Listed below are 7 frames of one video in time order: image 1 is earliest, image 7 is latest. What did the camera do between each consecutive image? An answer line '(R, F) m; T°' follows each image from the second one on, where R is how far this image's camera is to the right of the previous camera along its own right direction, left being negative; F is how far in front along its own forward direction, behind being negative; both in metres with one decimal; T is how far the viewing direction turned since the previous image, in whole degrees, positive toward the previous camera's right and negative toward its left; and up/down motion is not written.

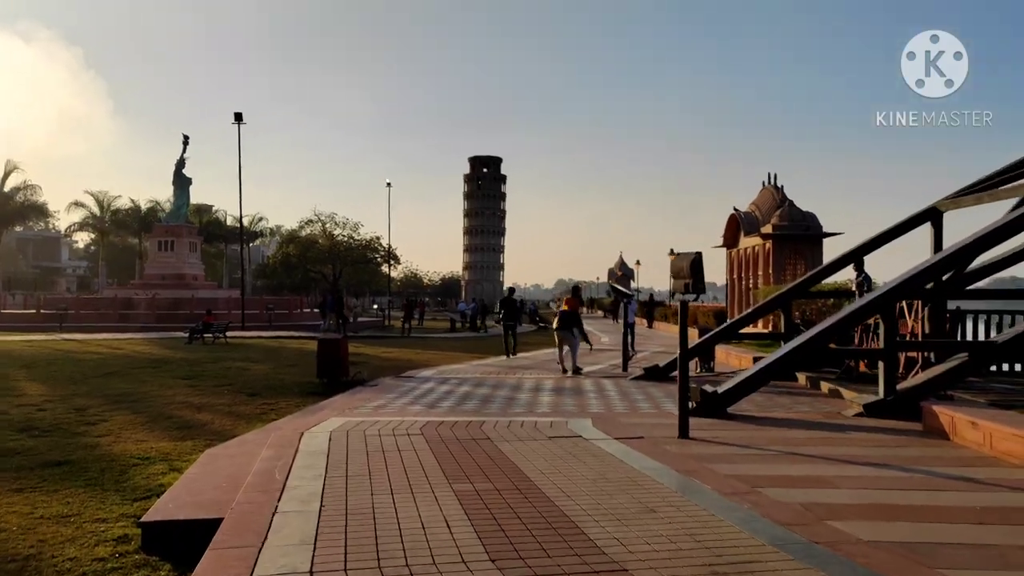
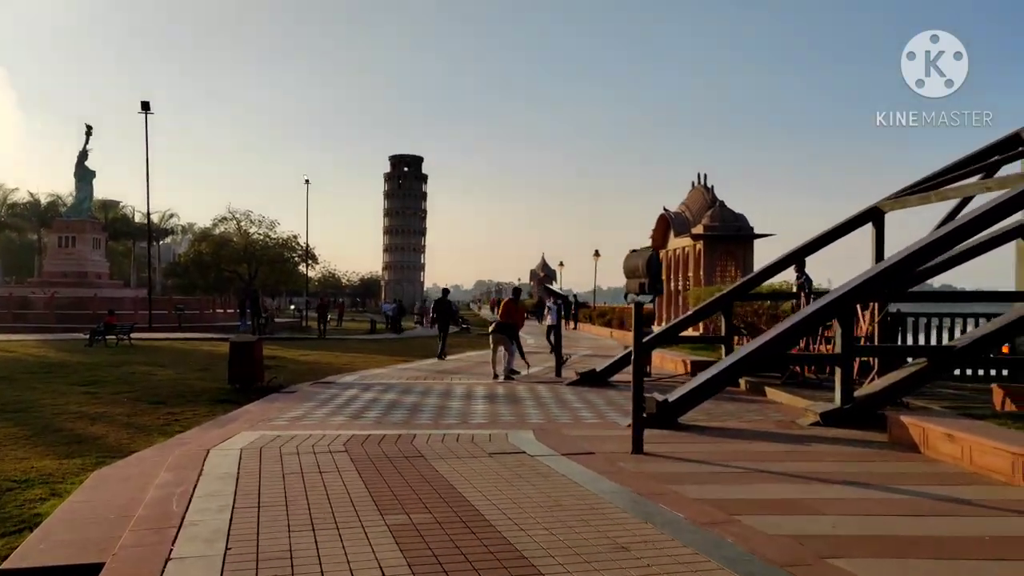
(-0.2, +1.0) m; +5°
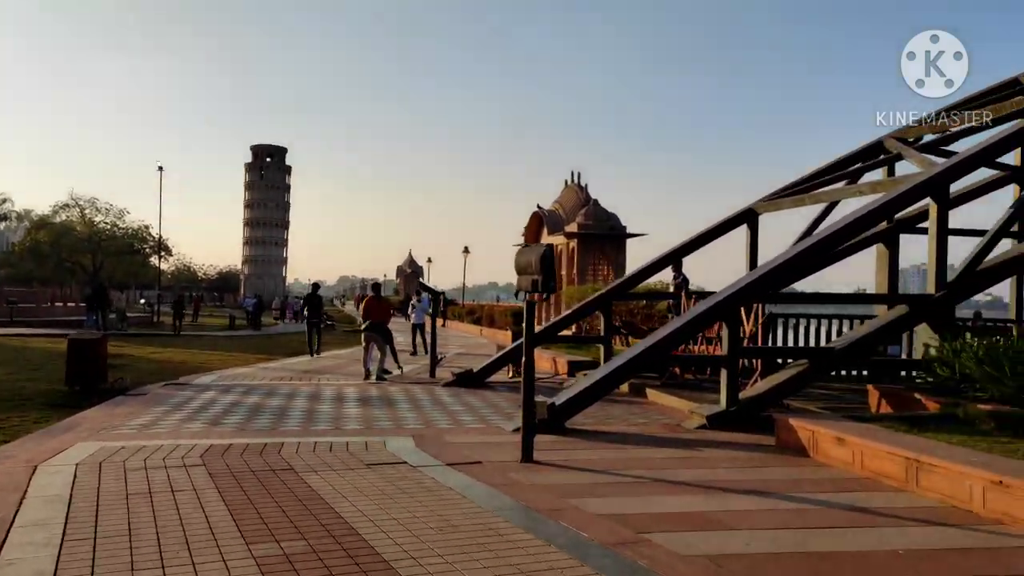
(-0.2, +0.6) m; +9°
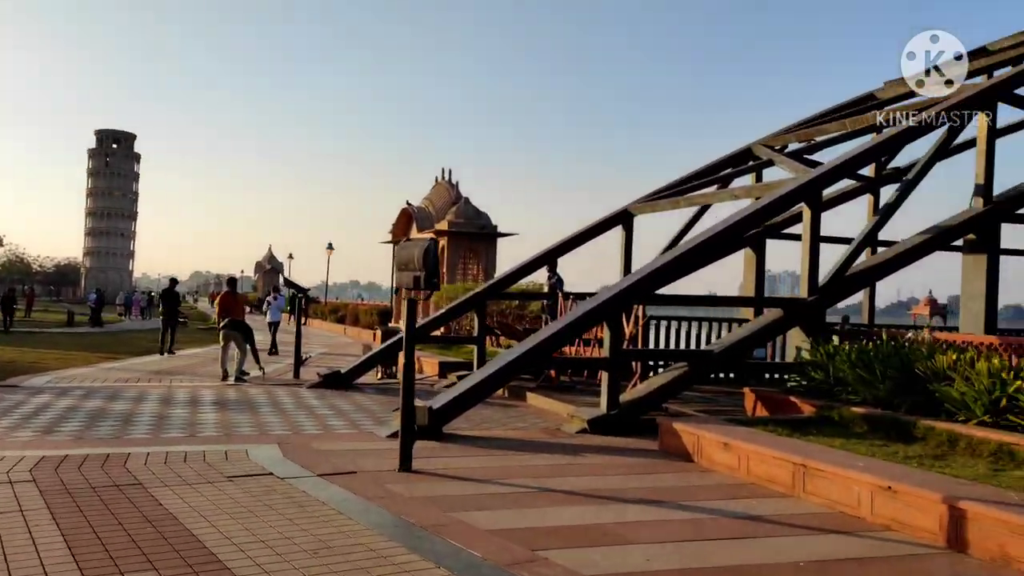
(-0.1, +0.5) m; +9°
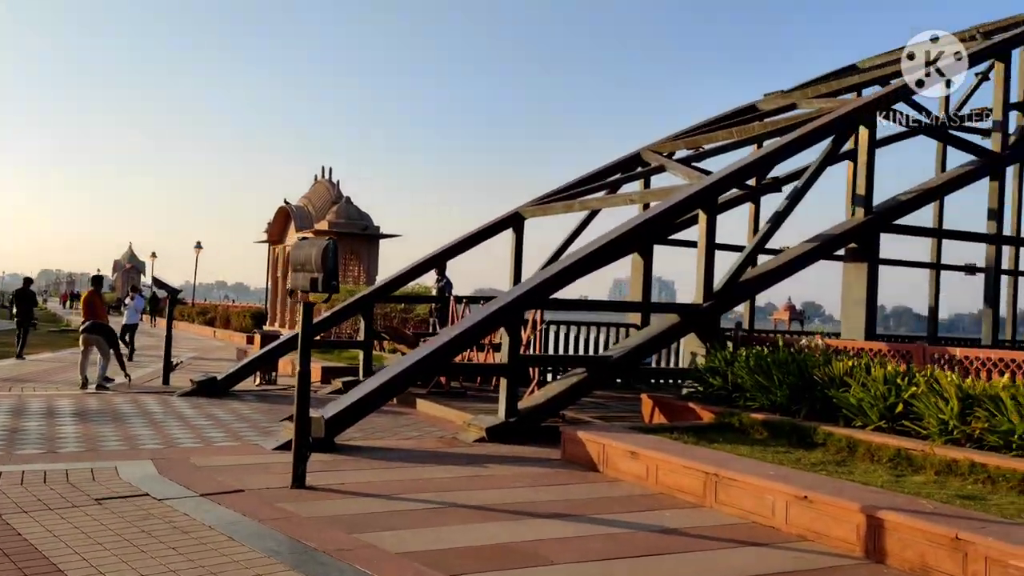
(-0.2, +0.4) m; +8°
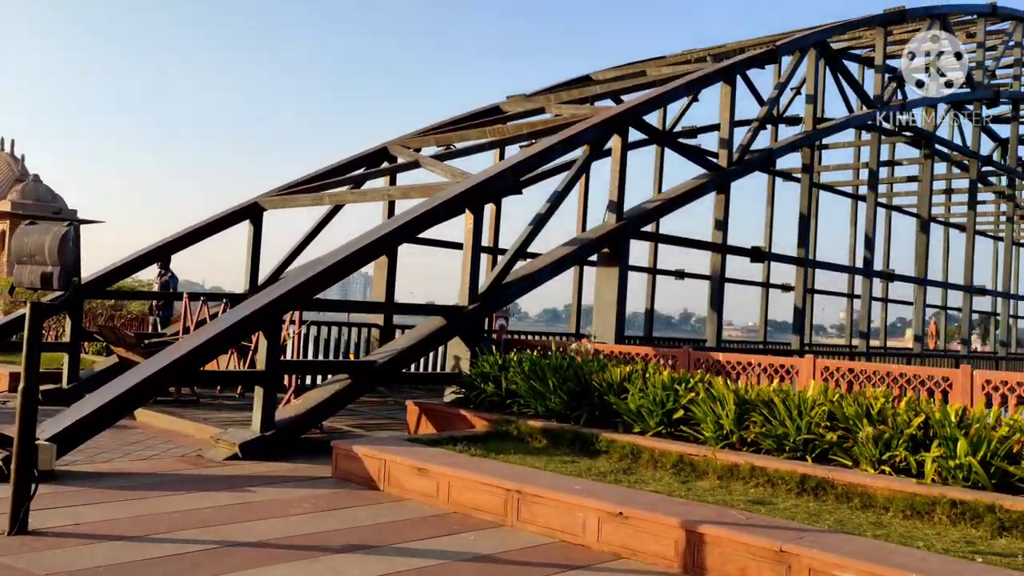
(-0.5, +0.7) m; +19°
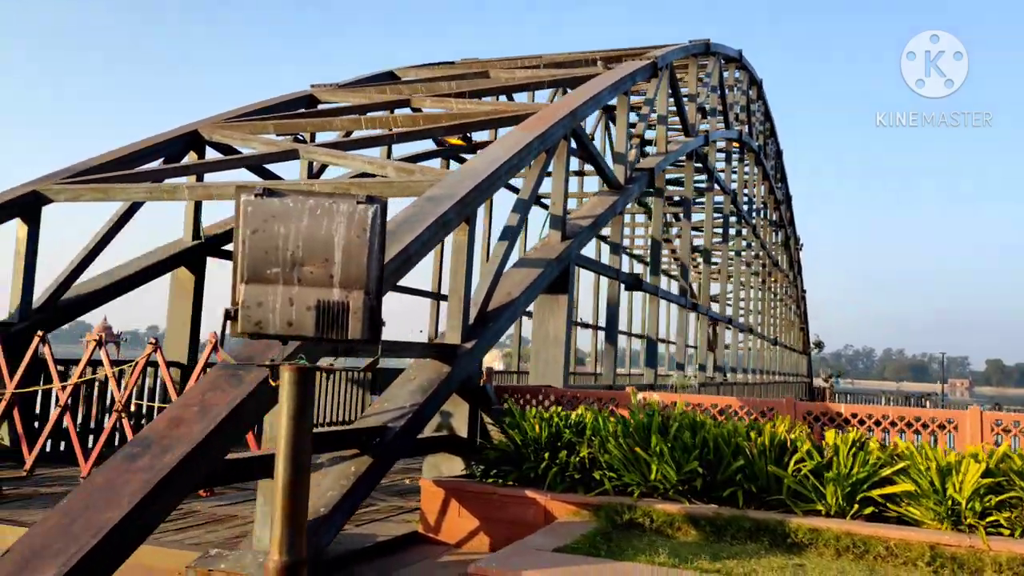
(-3.5, +3.2) m; +24°
